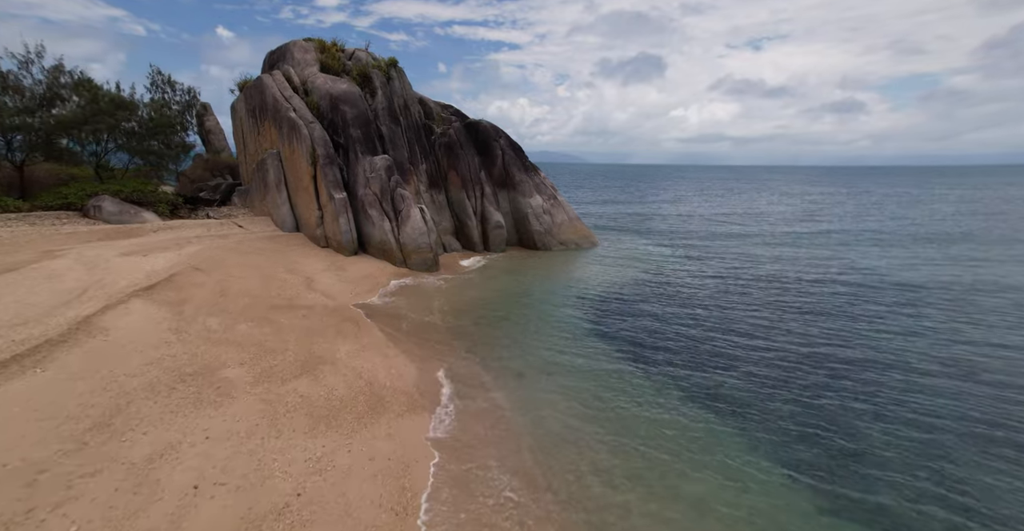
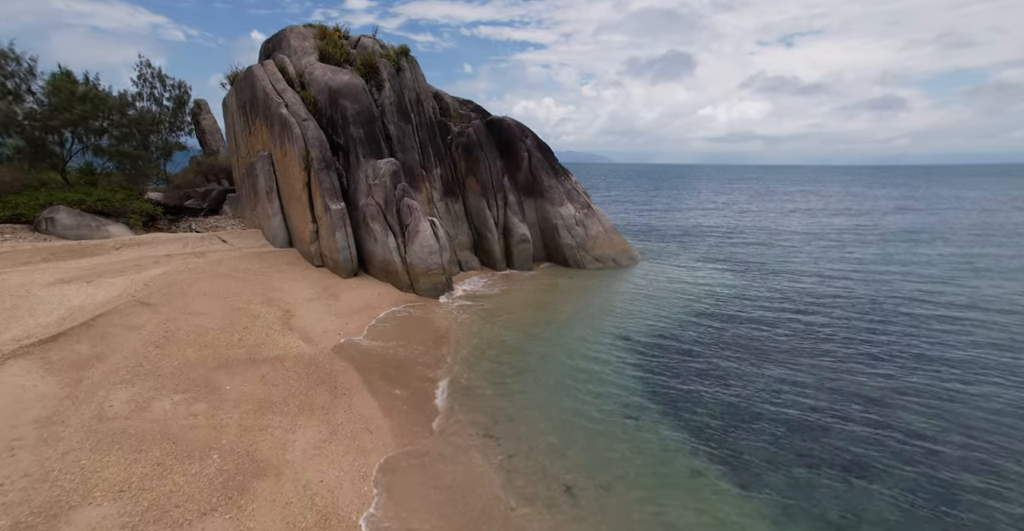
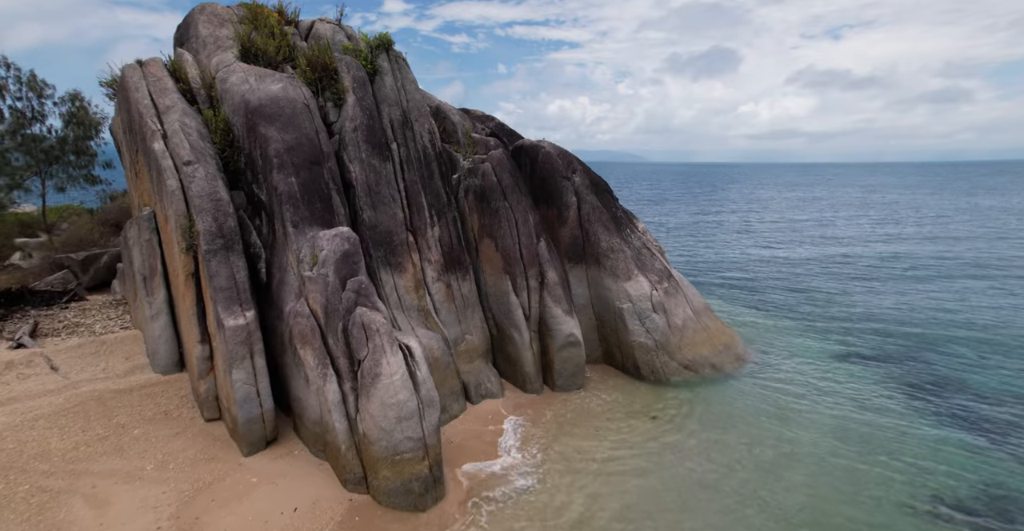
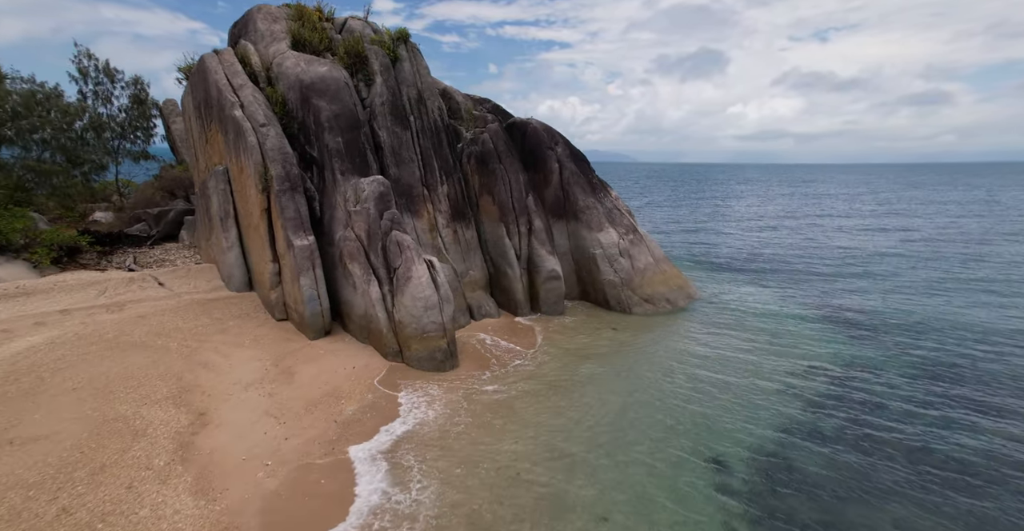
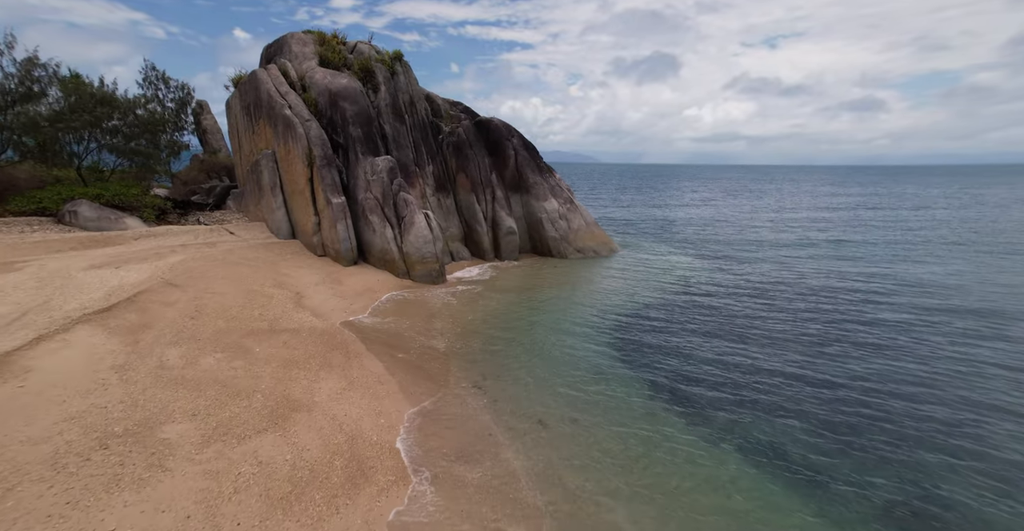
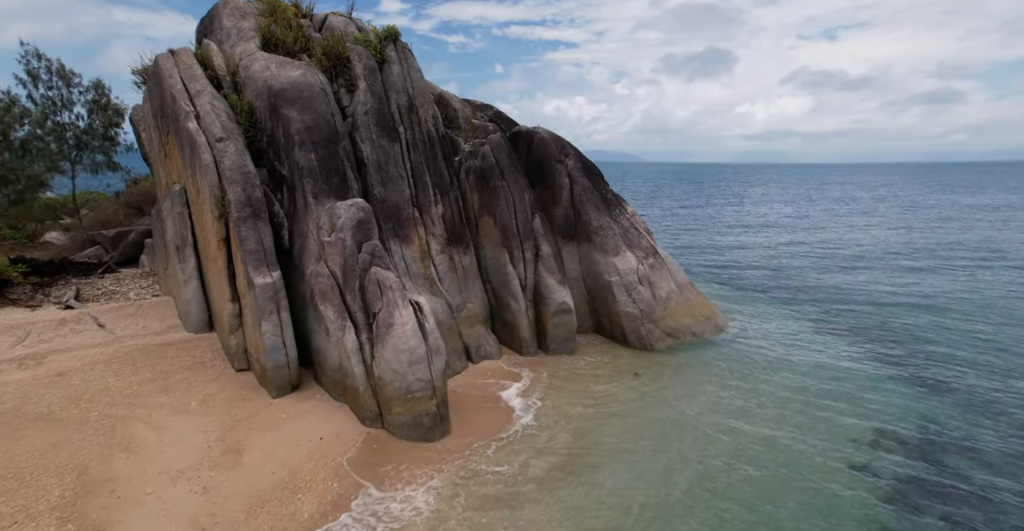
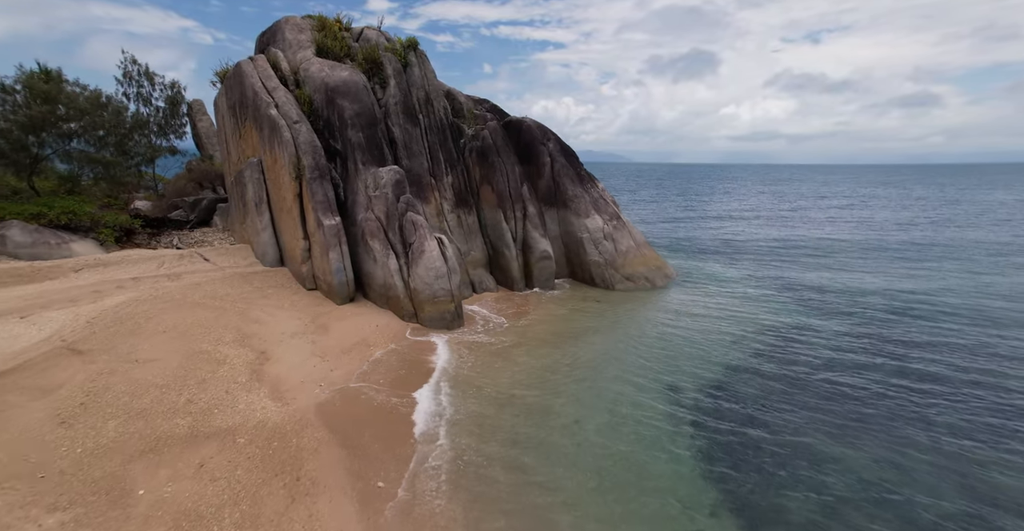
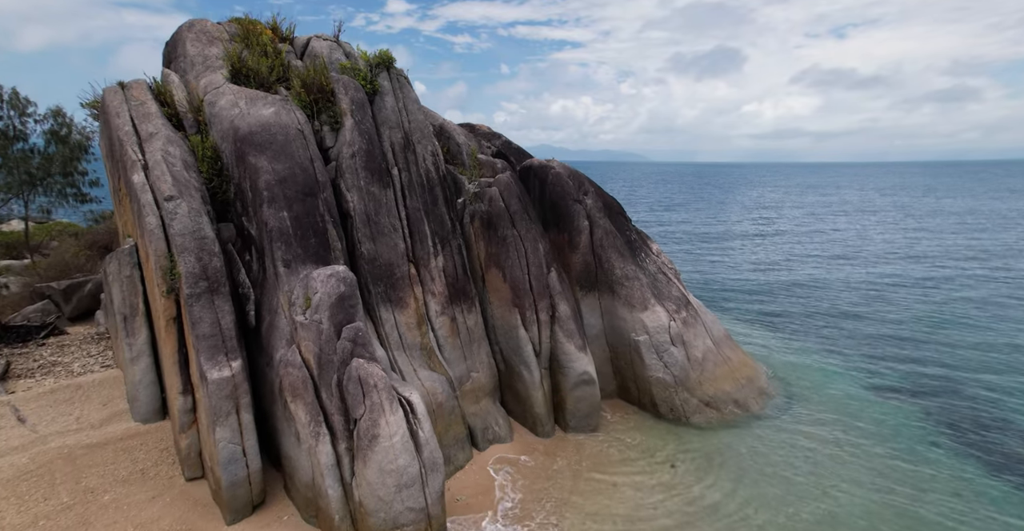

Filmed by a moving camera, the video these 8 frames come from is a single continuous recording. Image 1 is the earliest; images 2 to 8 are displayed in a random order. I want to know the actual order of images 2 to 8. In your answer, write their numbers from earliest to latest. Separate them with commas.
5, 2, 7, 4, 6, 3, 8
